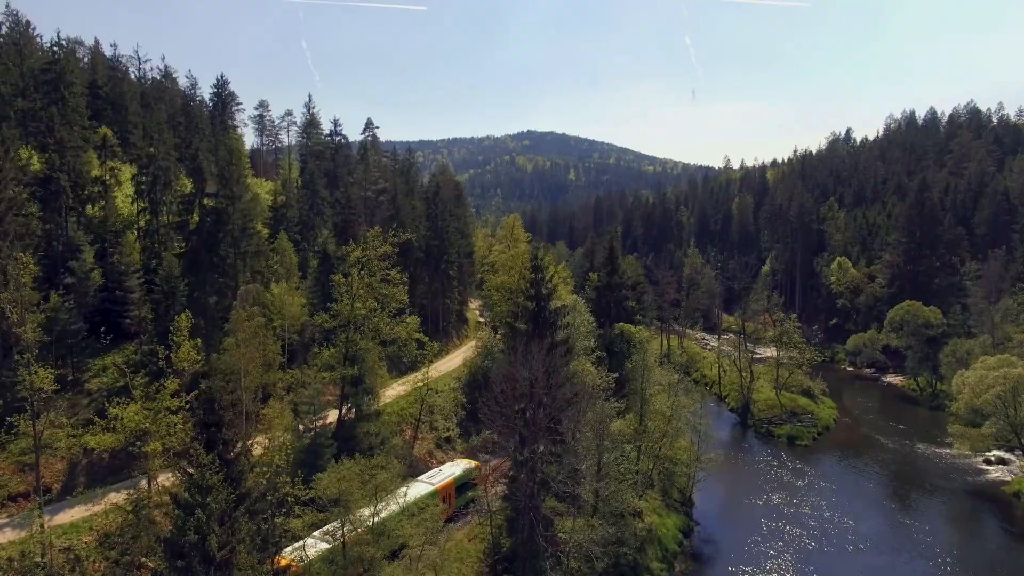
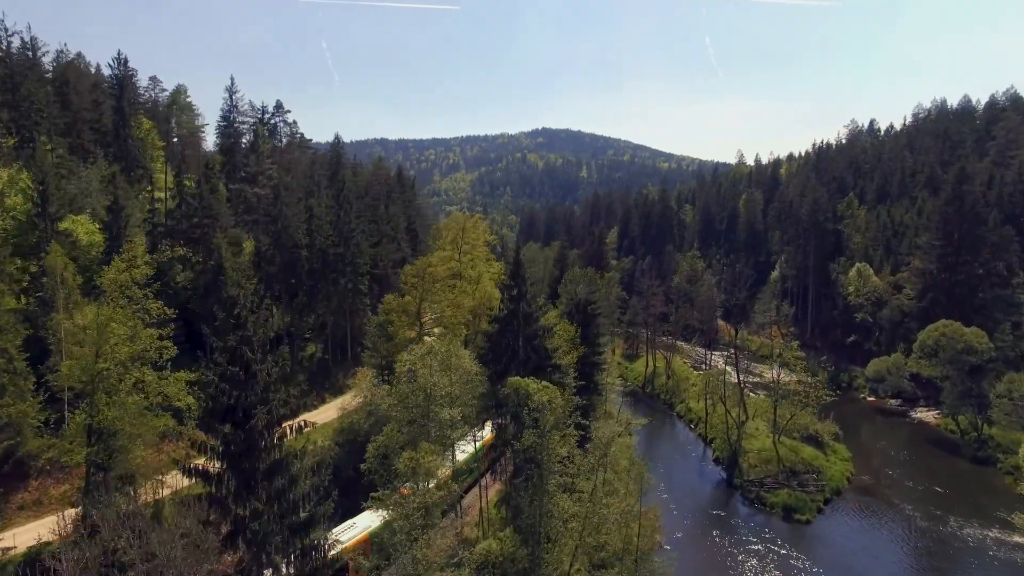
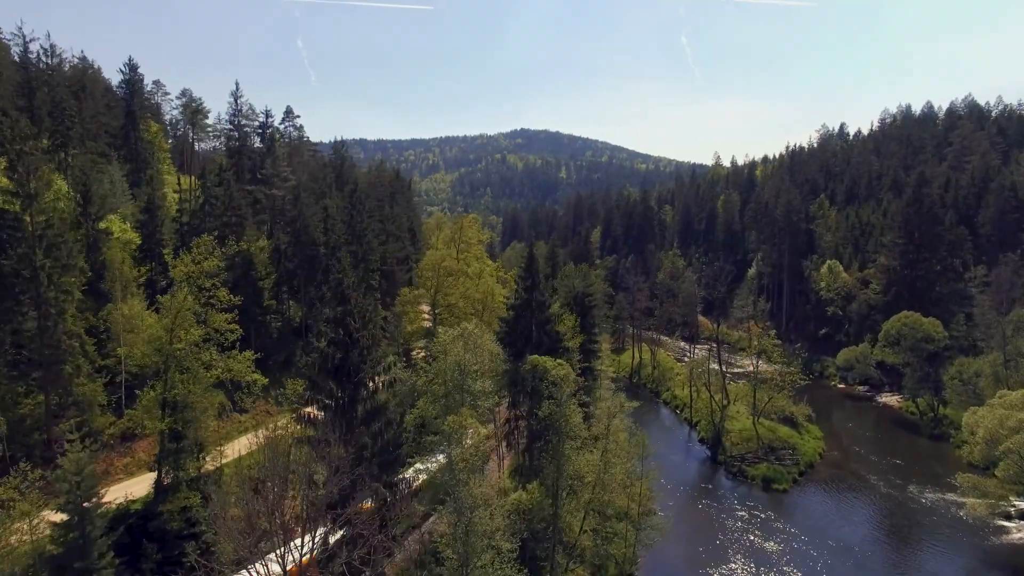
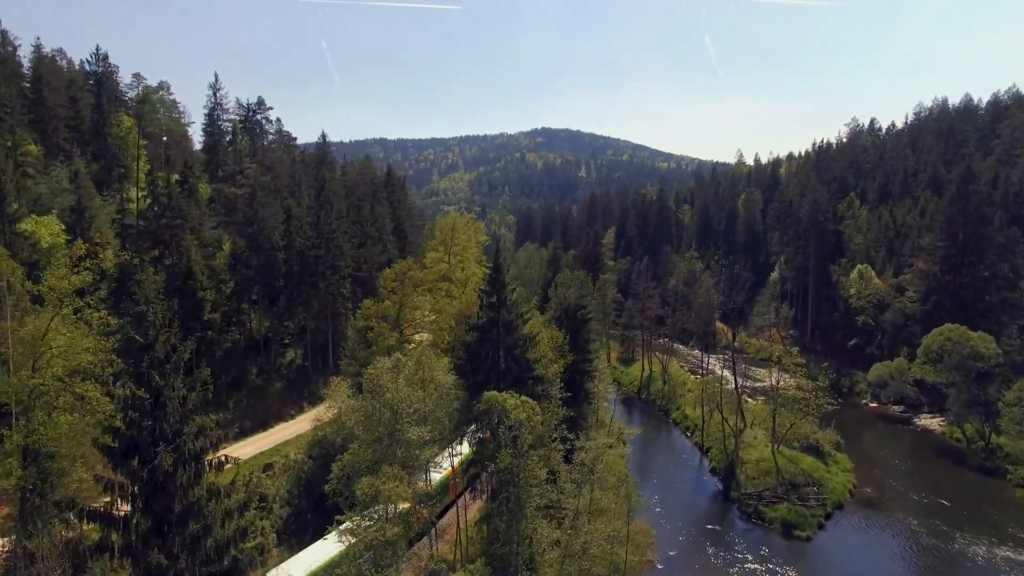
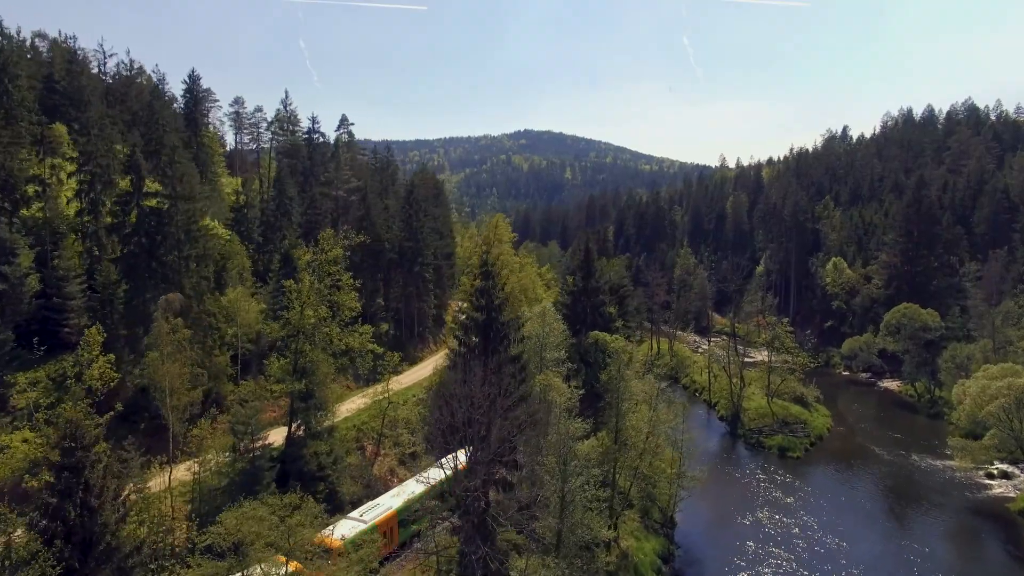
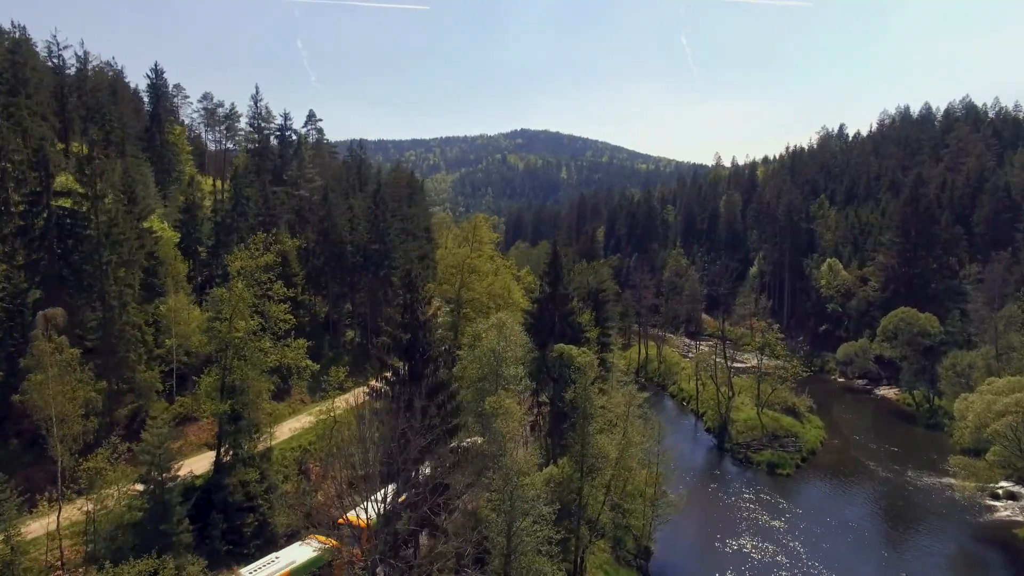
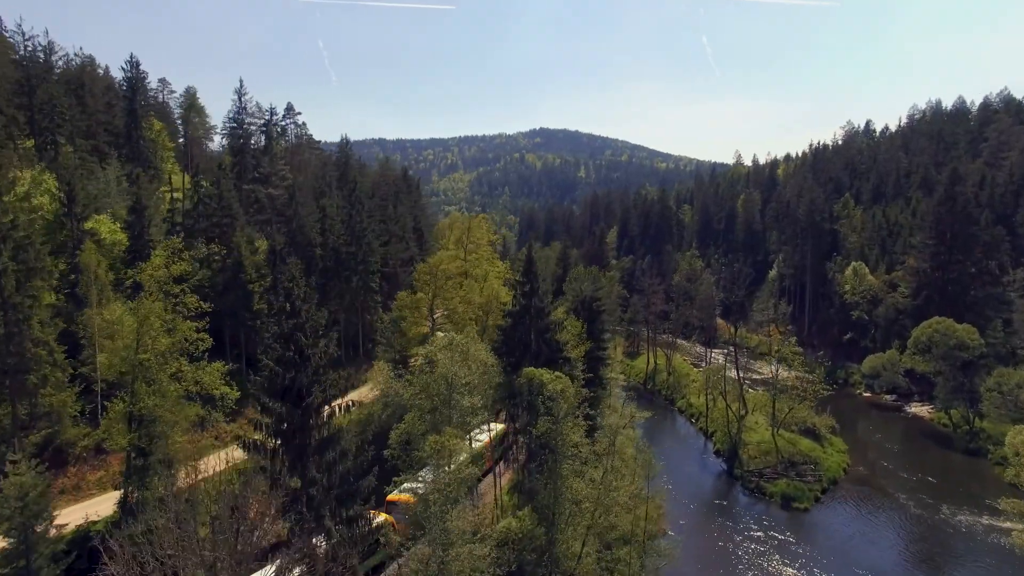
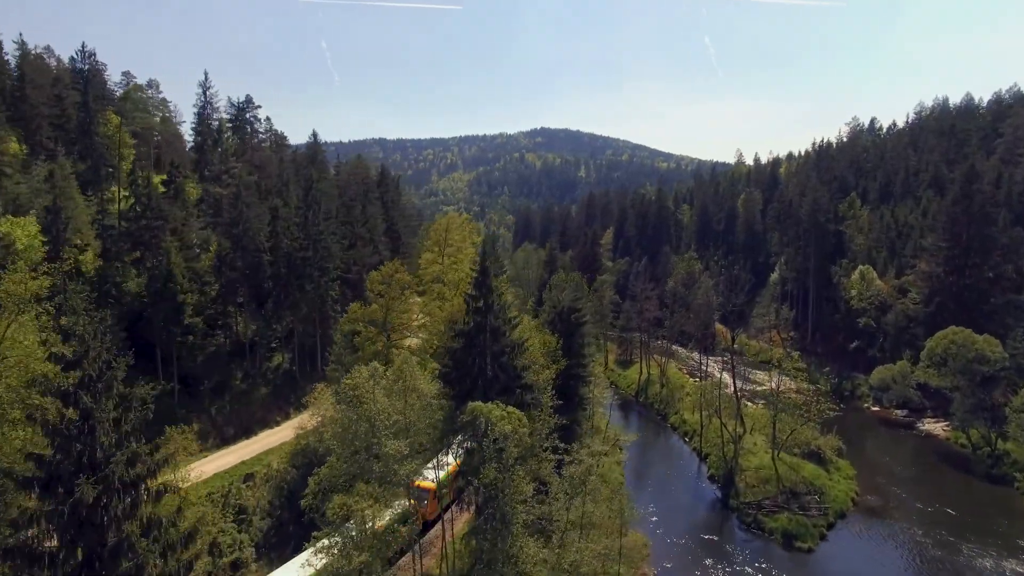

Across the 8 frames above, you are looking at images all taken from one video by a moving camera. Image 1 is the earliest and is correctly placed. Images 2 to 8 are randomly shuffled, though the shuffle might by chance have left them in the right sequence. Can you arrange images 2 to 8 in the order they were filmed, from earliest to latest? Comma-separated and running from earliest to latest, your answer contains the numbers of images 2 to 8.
5, 6, 3, 7, 2, 4, 8
